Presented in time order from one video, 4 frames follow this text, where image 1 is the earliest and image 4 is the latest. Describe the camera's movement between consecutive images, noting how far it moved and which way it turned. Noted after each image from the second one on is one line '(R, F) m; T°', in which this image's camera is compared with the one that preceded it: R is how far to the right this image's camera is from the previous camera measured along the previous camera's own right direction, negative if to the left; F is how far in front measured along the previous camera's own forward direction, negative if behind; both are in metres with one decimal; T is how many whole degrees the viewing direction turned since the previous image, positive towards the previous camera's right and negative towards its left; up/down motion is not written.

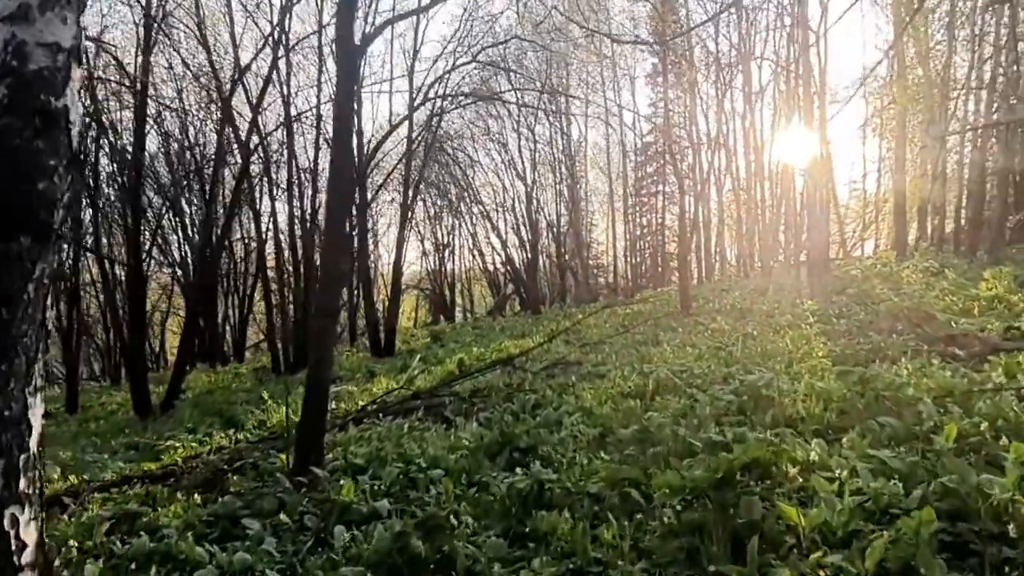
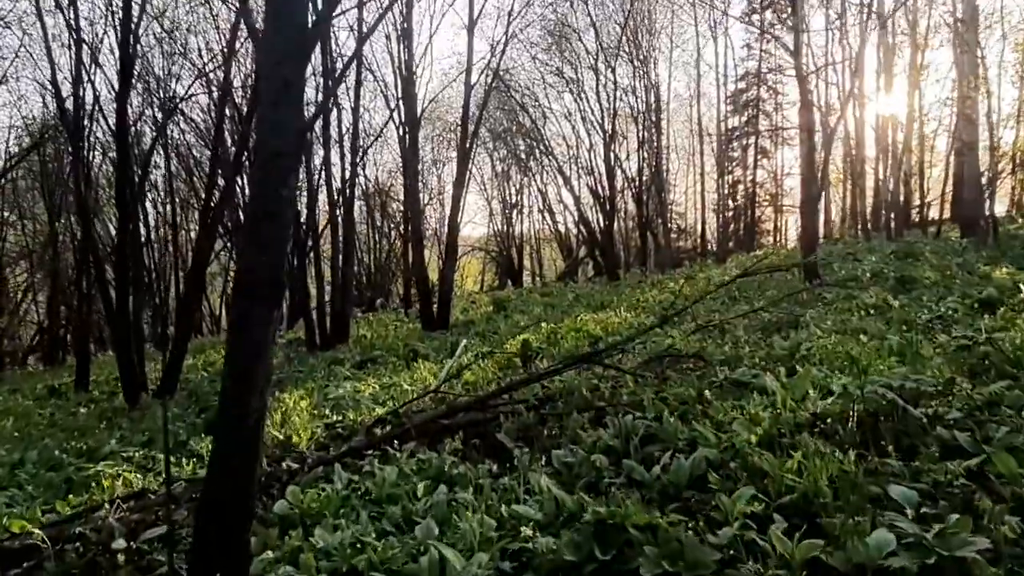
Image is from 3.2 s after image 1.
(-0.2, +3.3) m; -5°
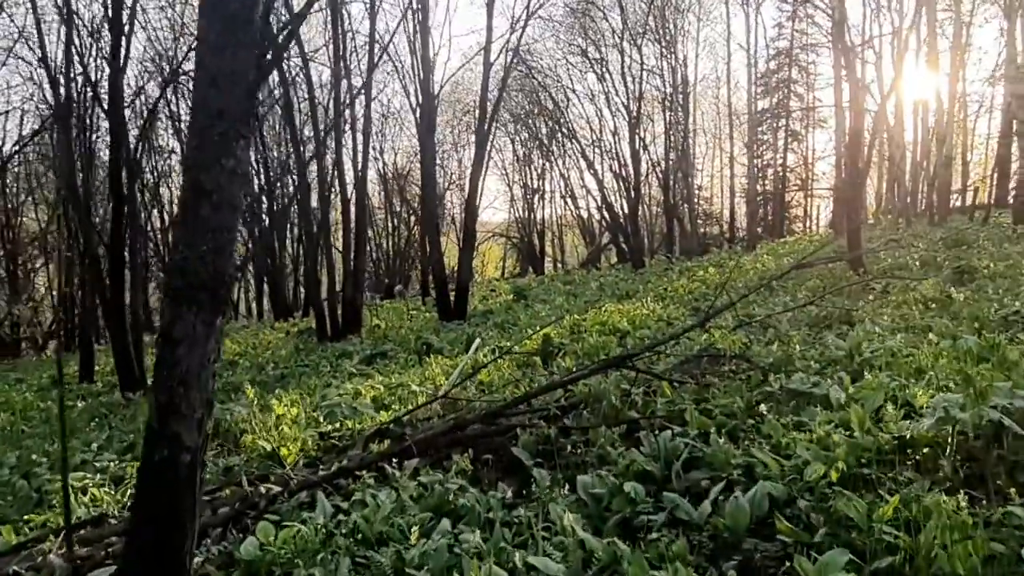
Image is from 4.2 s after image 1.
(0.0, +0.8) m; -2°
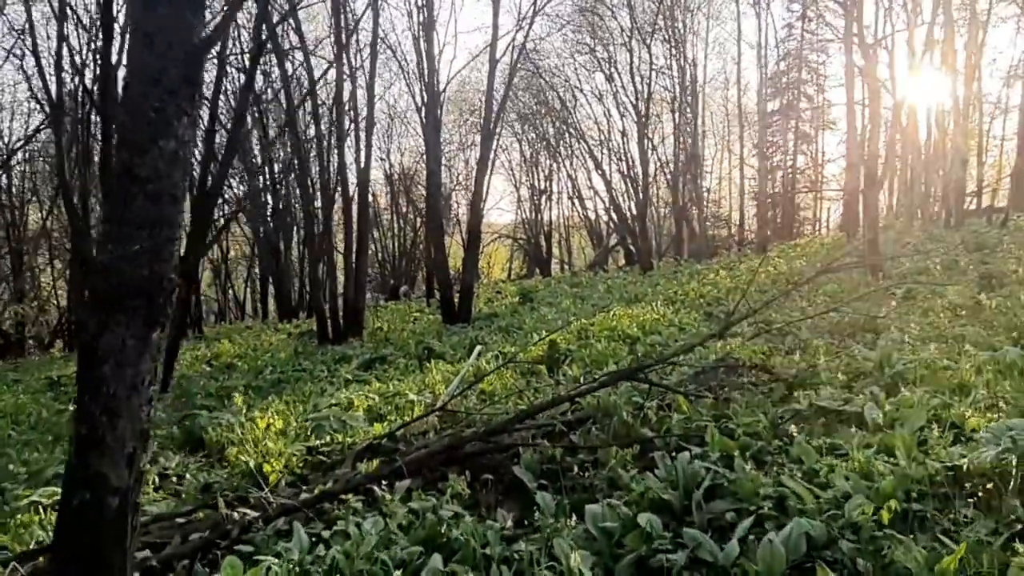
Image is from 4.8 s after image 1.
(0.0, +0.4) m; -1°
